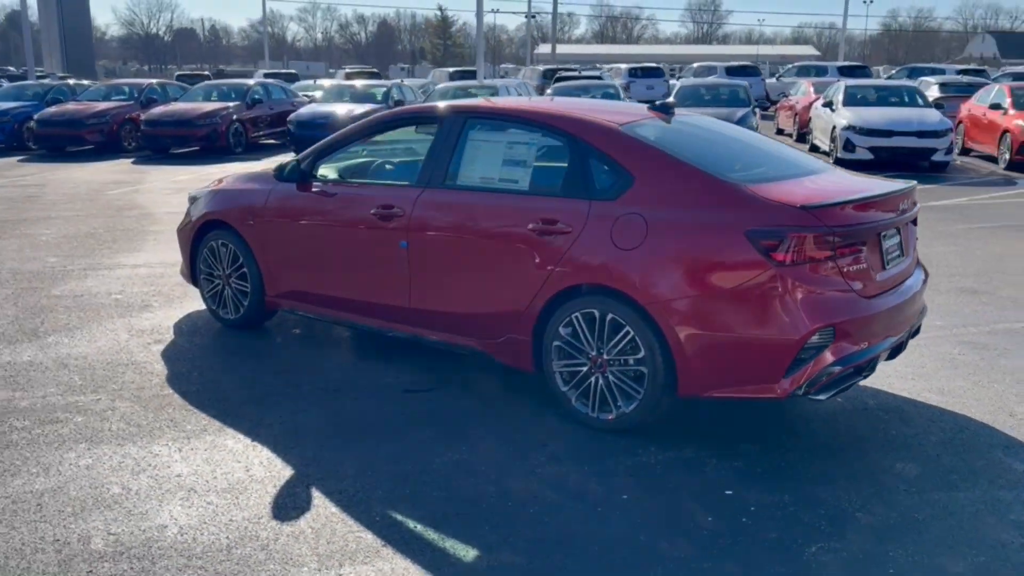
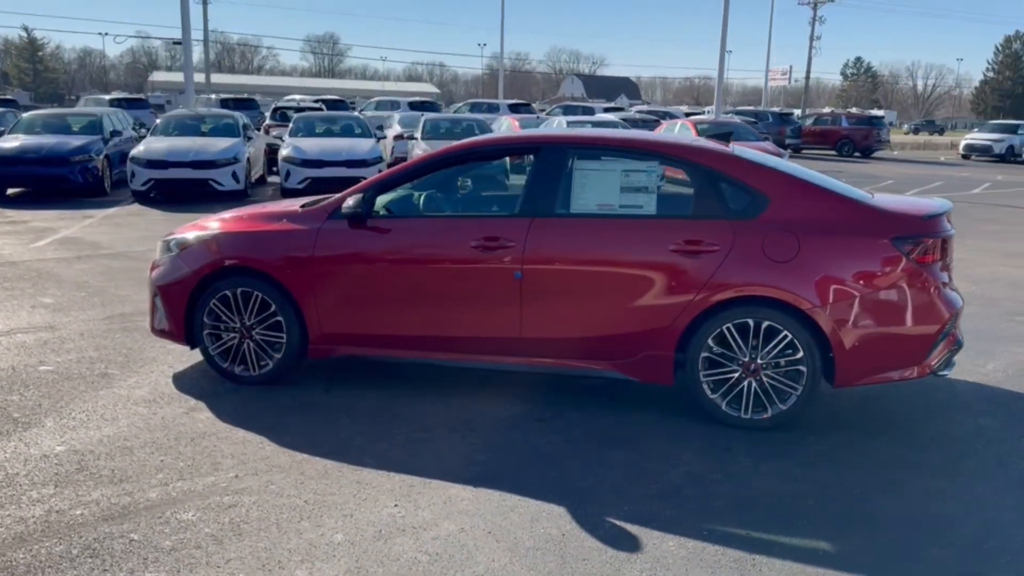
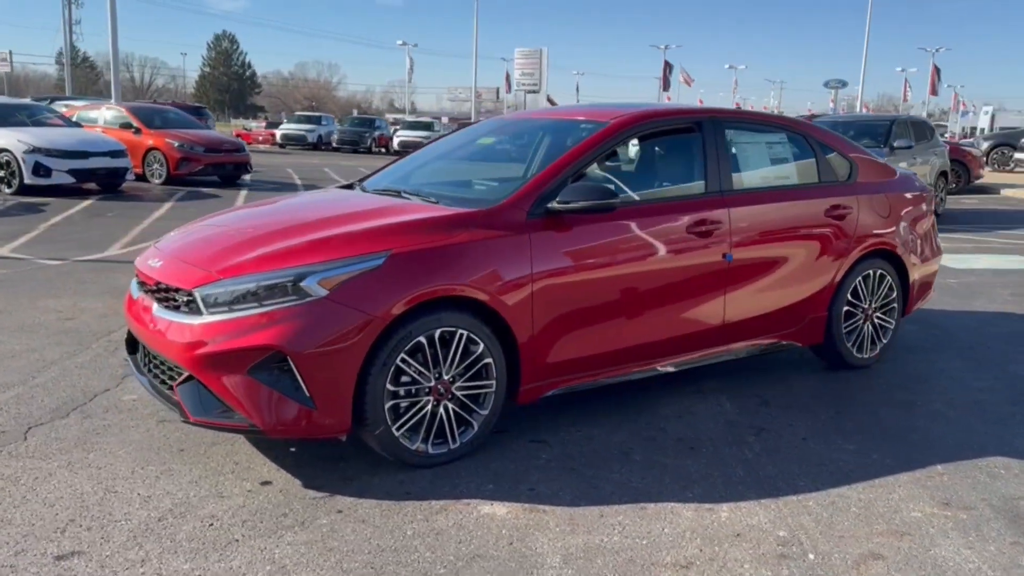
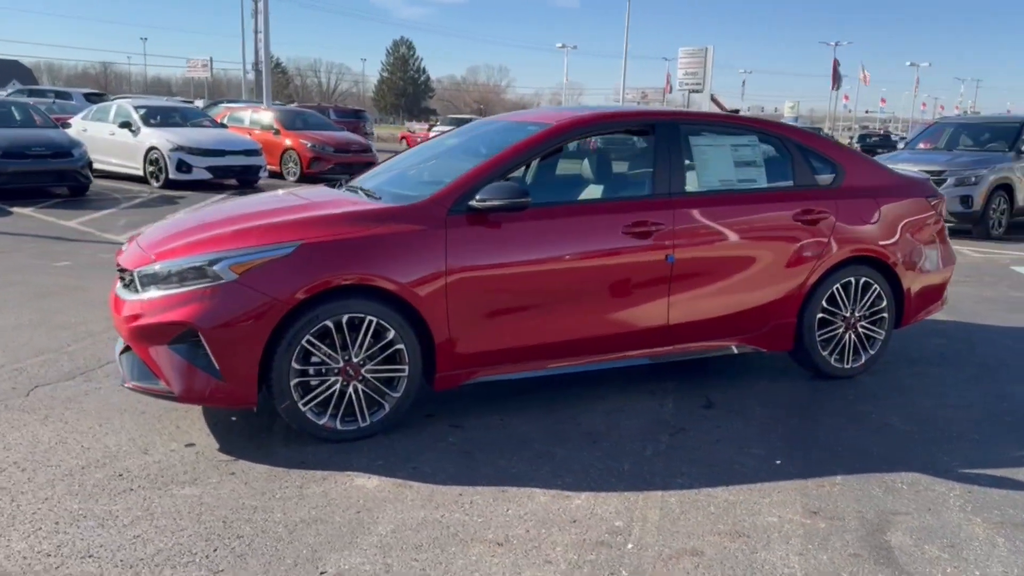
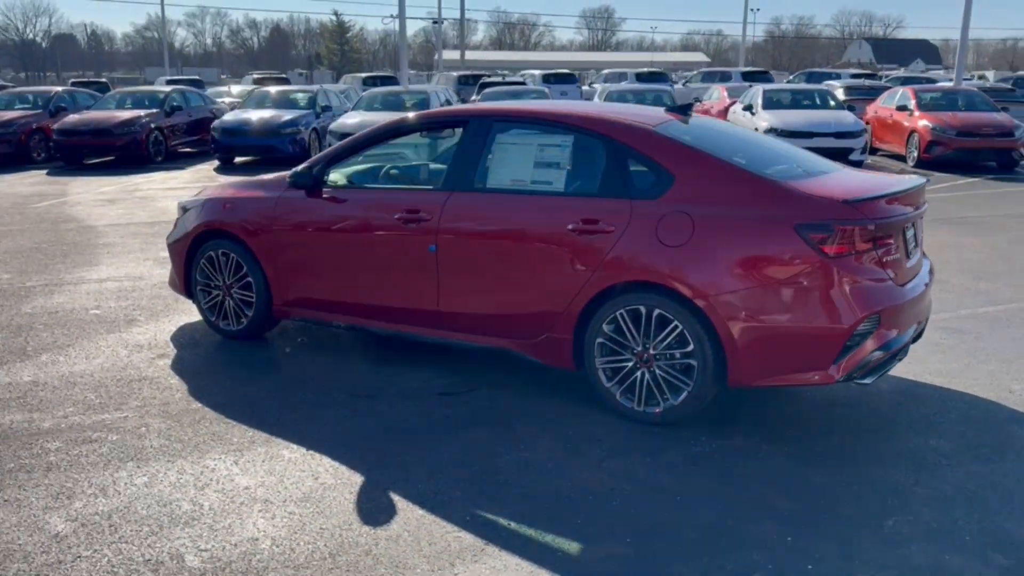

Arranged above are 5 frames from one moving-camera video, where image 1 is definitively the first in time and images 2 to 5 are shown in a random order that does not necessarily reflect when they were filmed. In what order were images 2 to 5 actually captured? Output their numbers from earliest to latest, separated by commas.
5, 2, 4, 3
